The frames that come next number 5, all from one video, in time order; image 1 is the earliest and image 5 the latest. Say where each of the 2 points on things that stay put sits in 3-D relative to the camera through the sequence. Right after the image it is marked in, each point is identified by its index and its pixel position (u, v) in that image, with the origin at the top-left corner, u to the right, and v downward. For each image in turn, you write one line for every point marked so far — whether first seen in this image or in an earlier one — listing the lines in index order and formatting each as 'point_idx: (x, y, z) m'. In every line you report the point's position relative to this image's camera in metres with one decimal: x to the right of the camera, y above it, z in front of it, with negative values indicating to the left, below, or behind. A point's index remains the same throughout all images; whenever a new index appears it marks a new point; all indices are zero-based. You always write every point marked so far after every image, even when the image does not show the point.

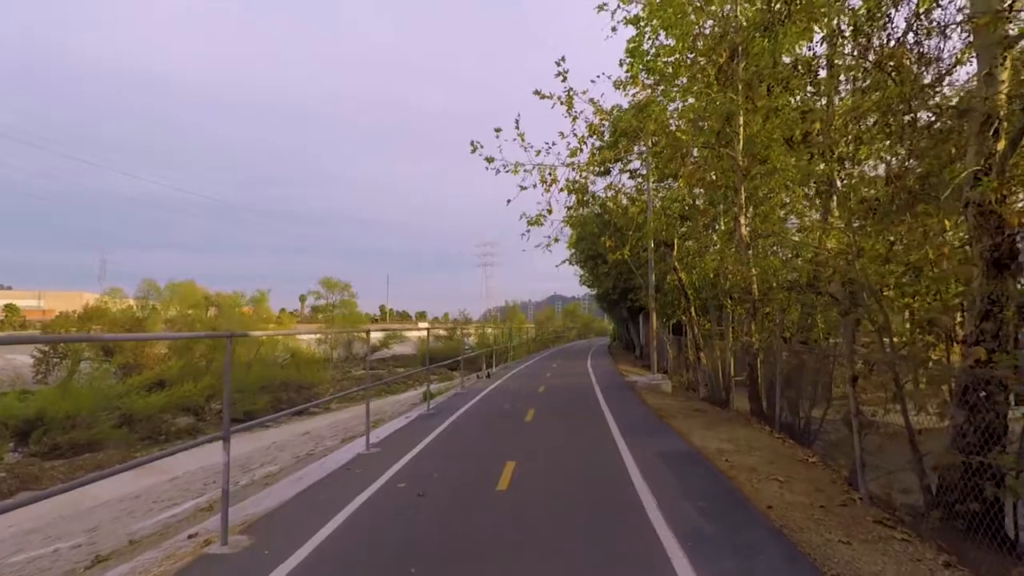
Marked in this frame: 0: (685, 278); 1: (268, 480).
0: (+4.1, +0.3, +16.8) m
1: (-3.0, -2.3, +9.1) m
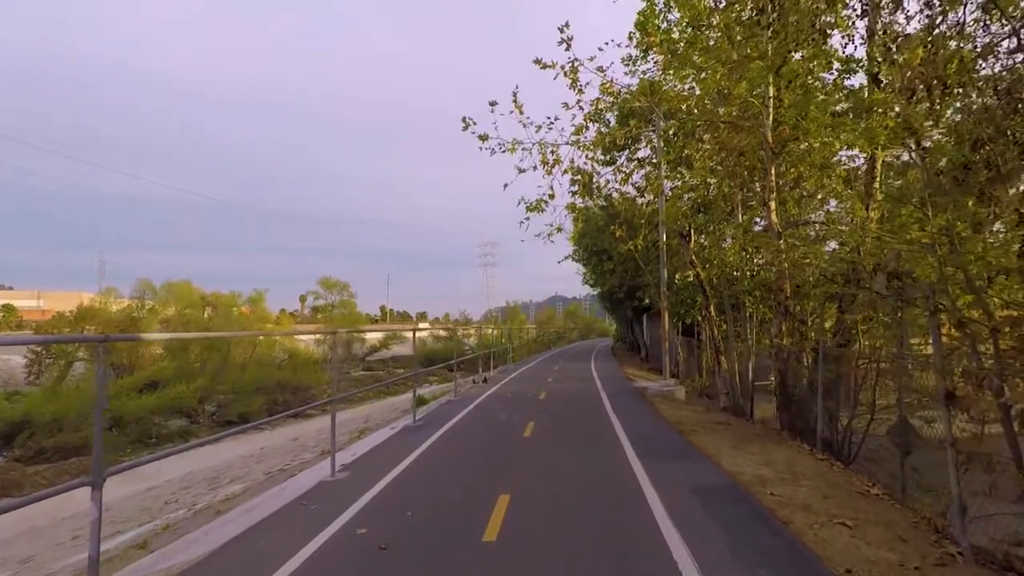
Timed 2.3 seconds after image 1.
0: (+4.1, +0.3, +15.6) m
1: (-3.0, -2.3, +7.9) m
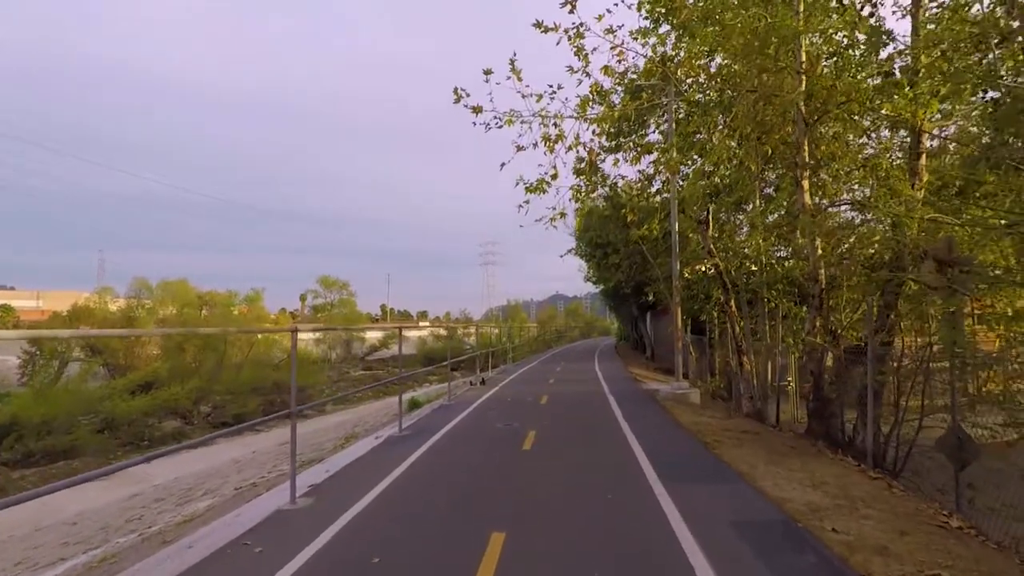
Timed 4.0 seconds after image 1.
0: (+4.1, +0.4, +14.6) m
1: (-3.0, -2.2, +6.8) m
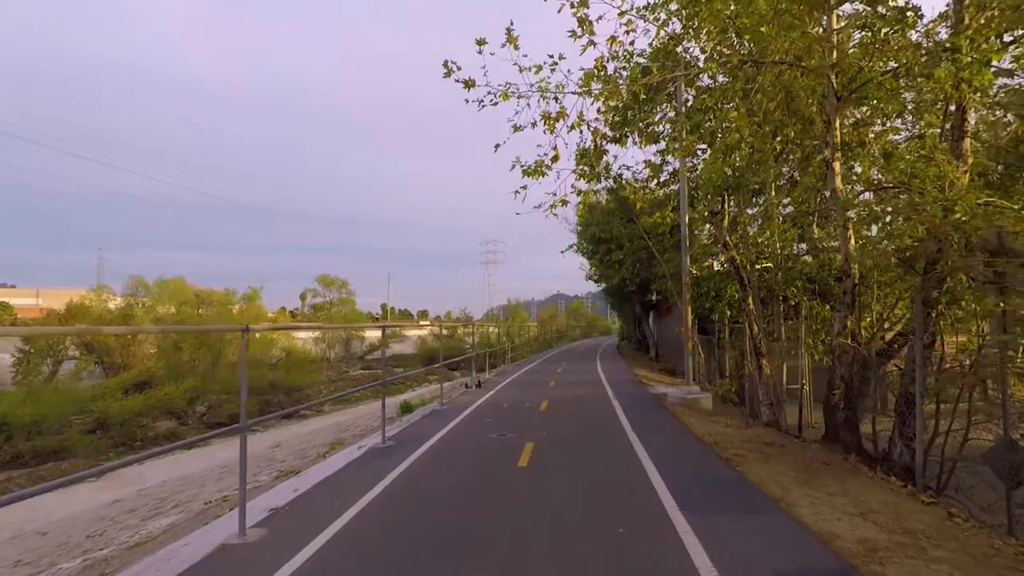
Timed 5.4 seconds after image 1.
0: (+4.1, +0.5, +13.8) m
1: (-3.1, -2.2, +6.0) m
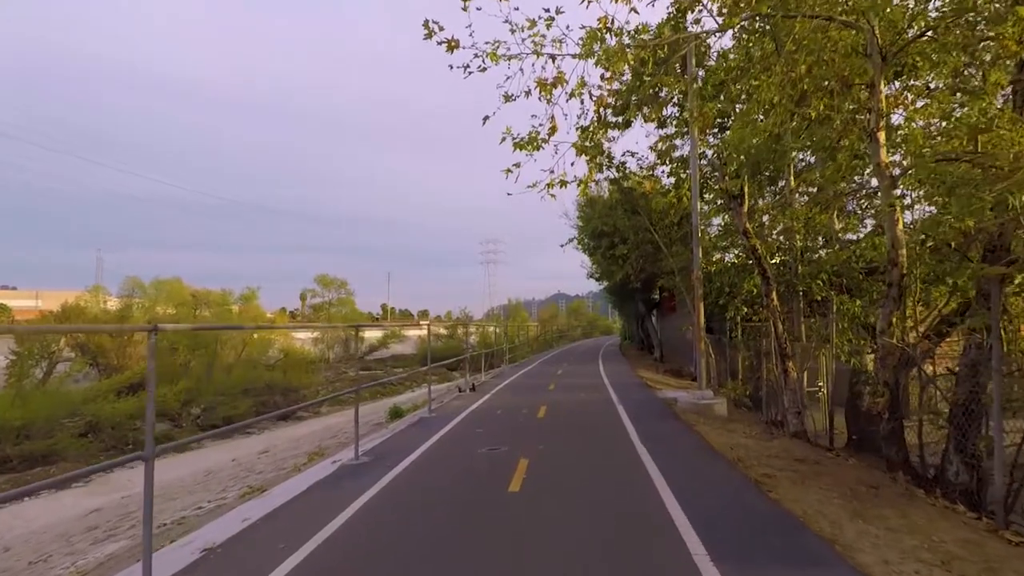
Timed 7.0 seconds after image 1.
0: (+4.0, +0.6, +12.8) m
1: (-3.1, -2.1, +5.1) m
